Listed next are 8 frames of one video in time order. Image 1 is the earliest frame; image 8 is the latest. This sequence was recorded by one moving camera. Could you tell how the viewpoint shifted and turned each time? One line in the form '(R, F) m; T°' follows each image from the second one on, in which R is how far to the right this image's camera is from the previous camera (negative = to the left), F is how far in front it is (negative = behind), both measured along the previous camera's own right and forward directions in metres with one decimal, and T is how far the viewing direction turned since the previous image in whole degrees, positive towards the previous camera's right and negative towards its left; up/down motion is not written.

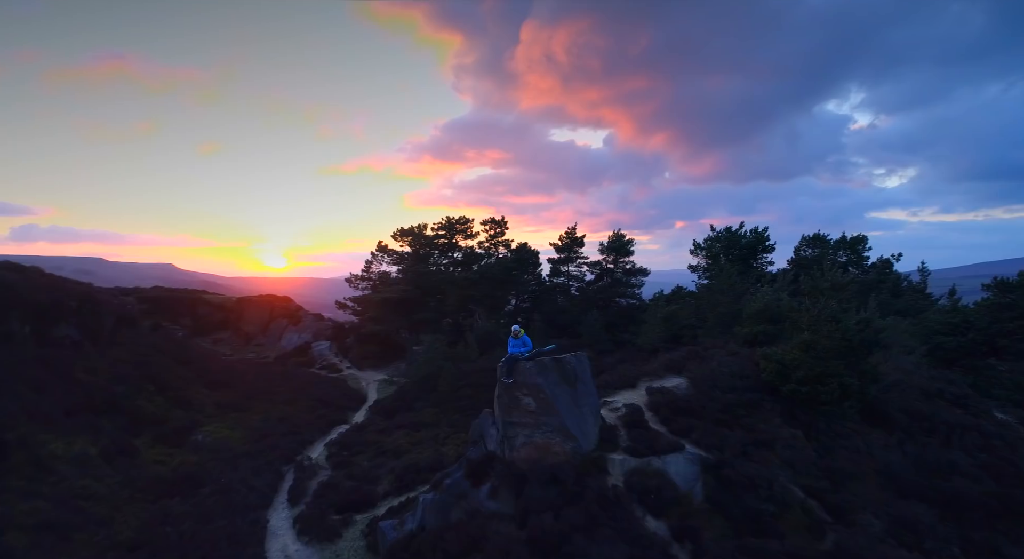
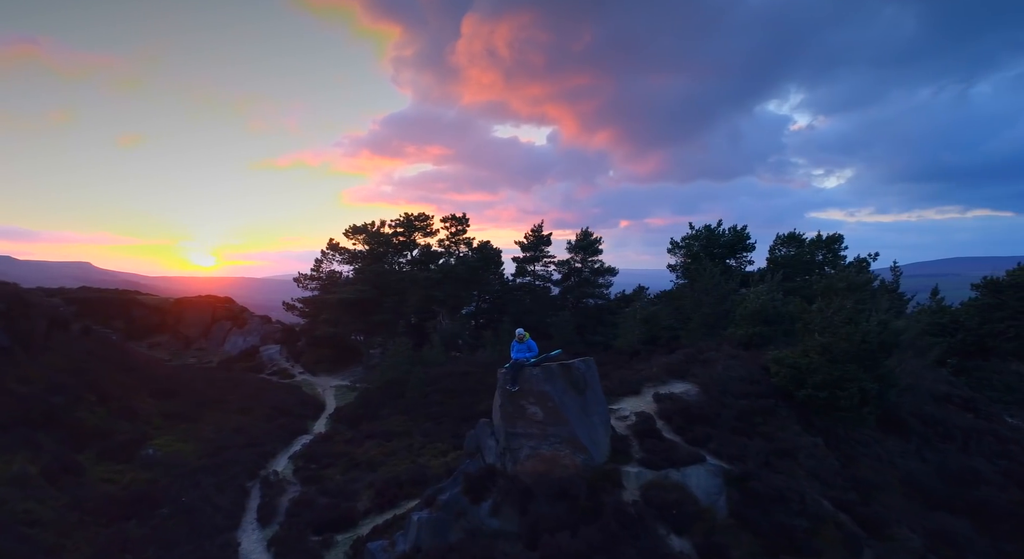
(-0.9, +1.0) m; +3°
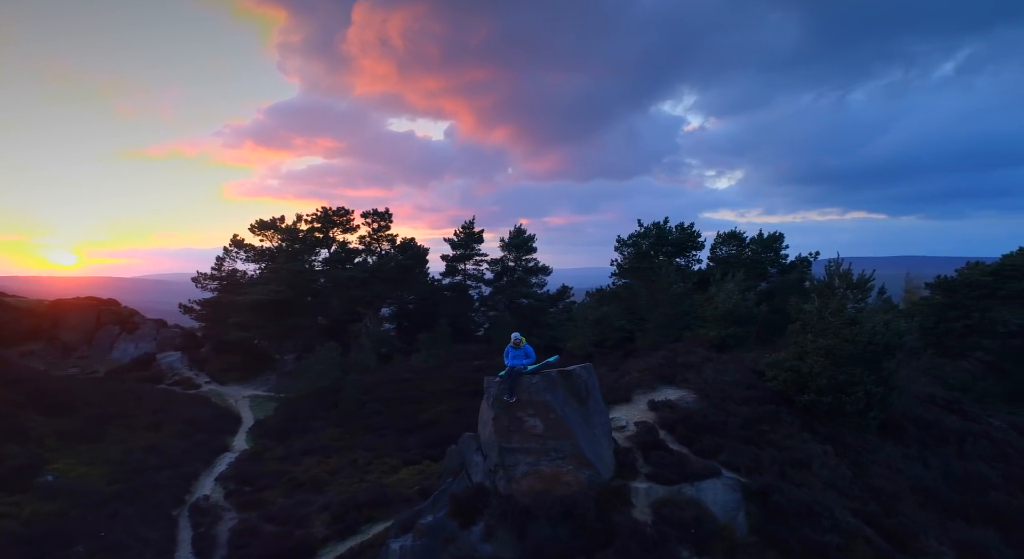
(-1.3, +1.3) m; +6°
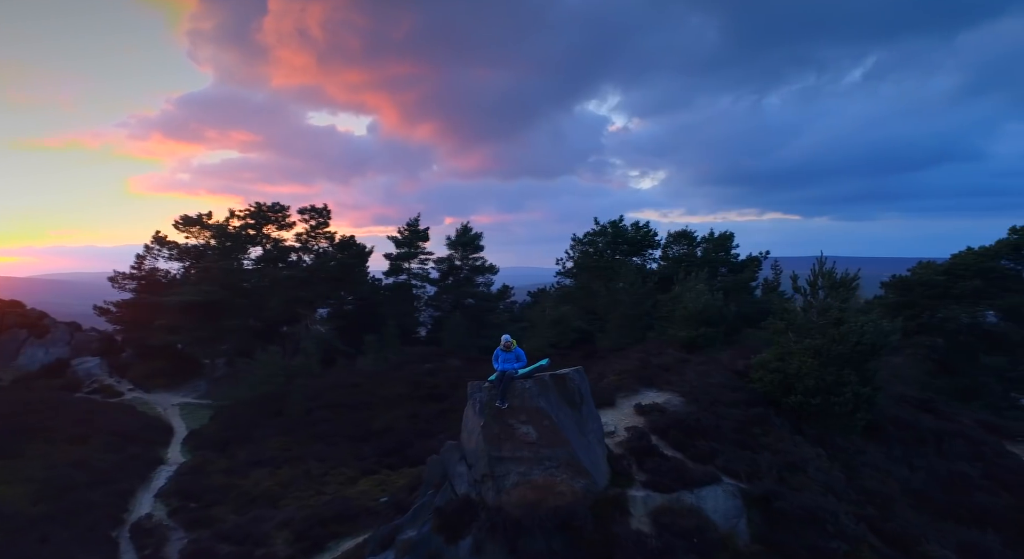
(-0.8, +0.7) m; +5°
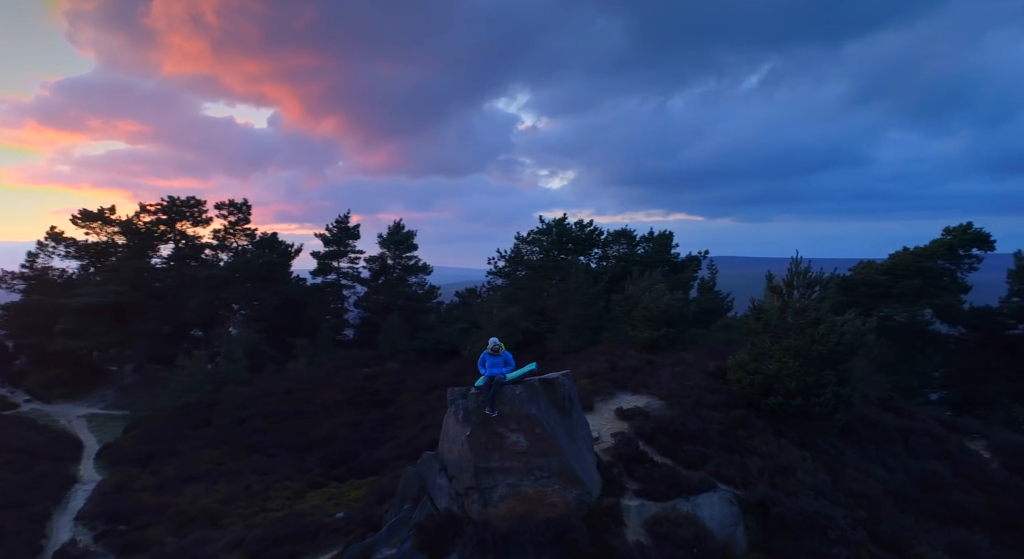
(-0.9, +0.7) m; +6°
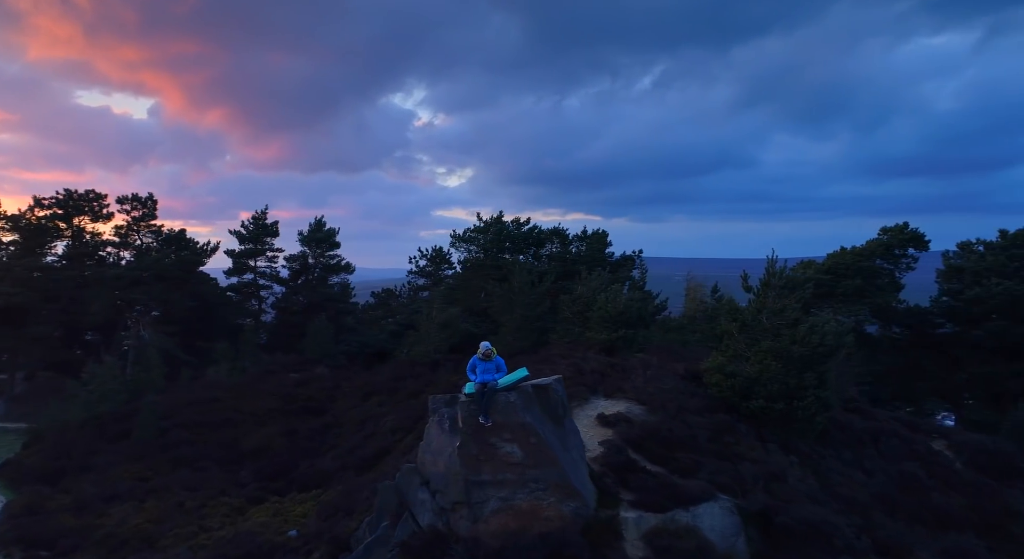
(-0.9, +0.7) m; +6°
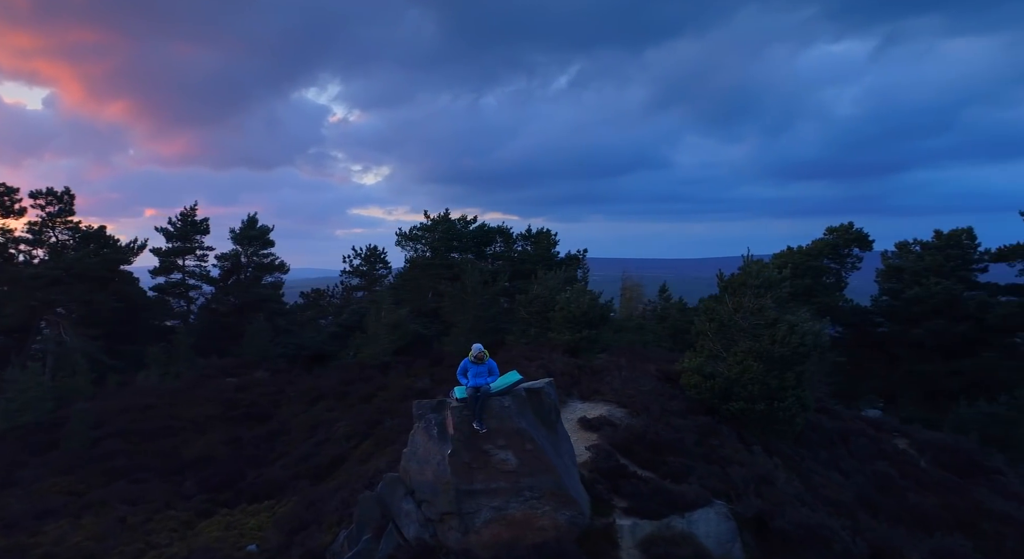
(-0.7, +0.5) m; +5°
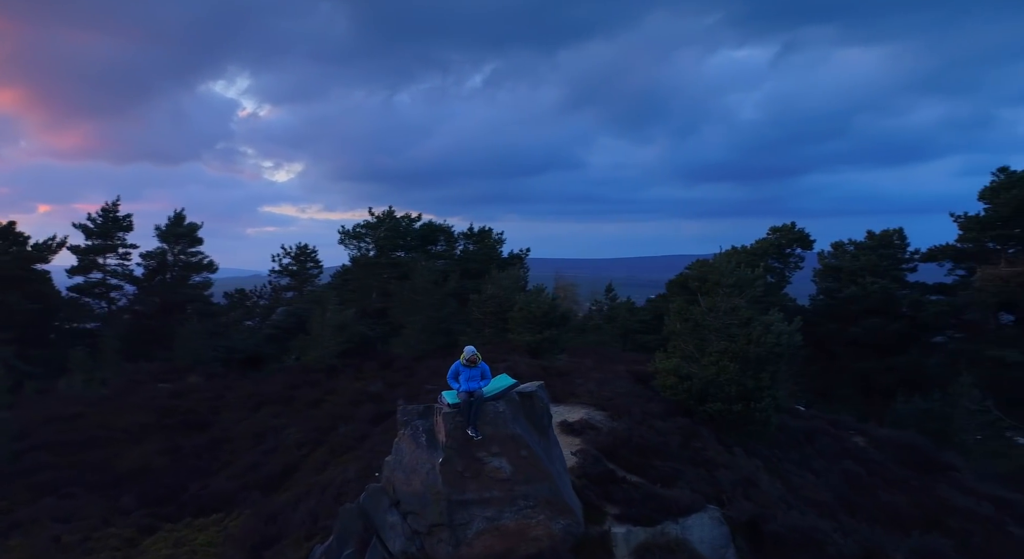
(-0.7, +0.4) m; +5°
